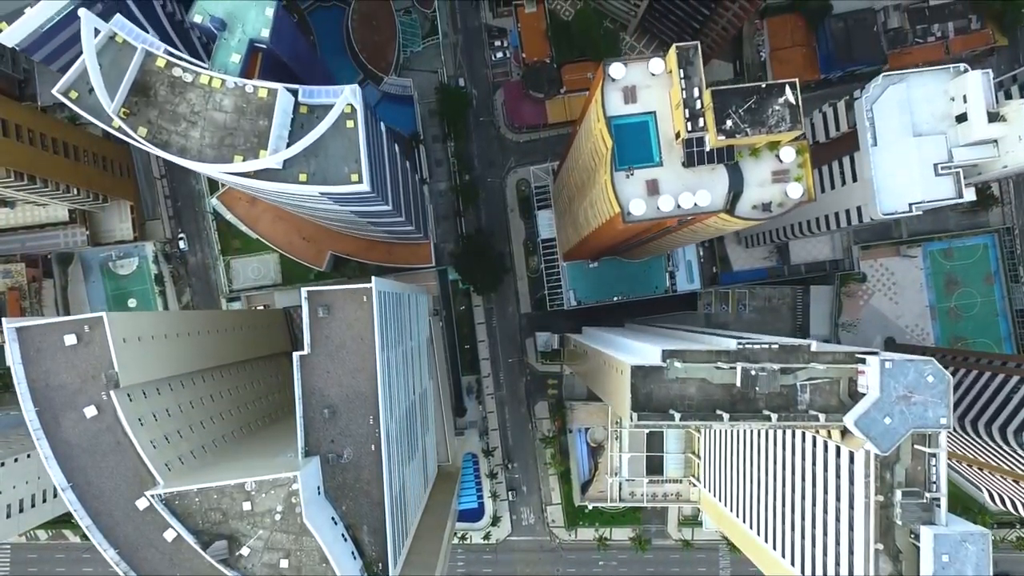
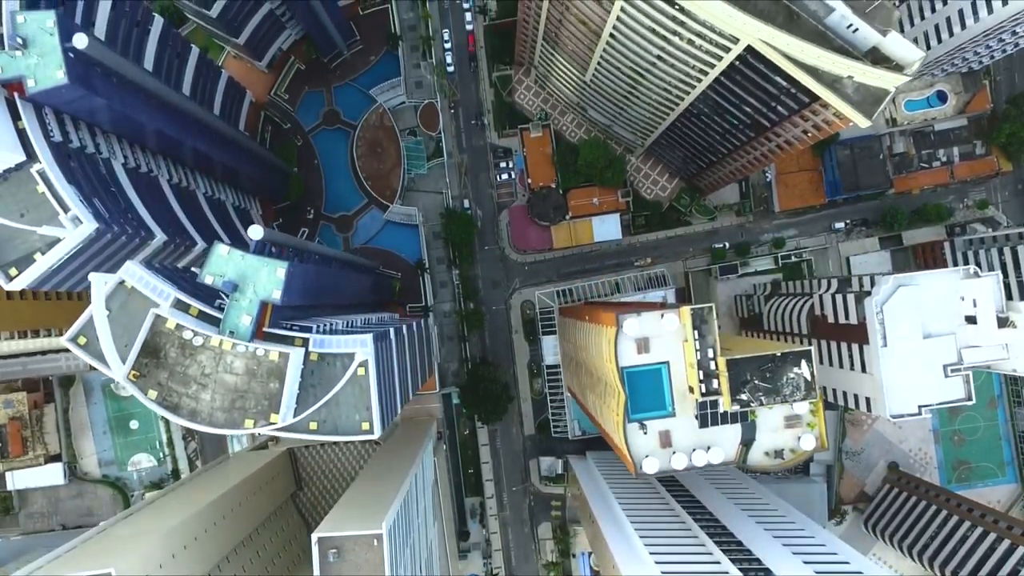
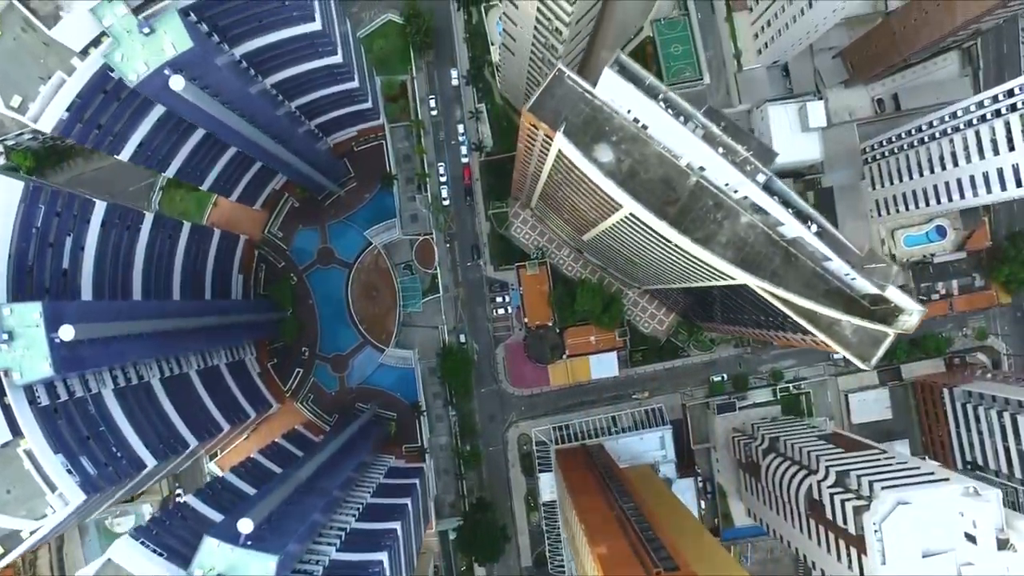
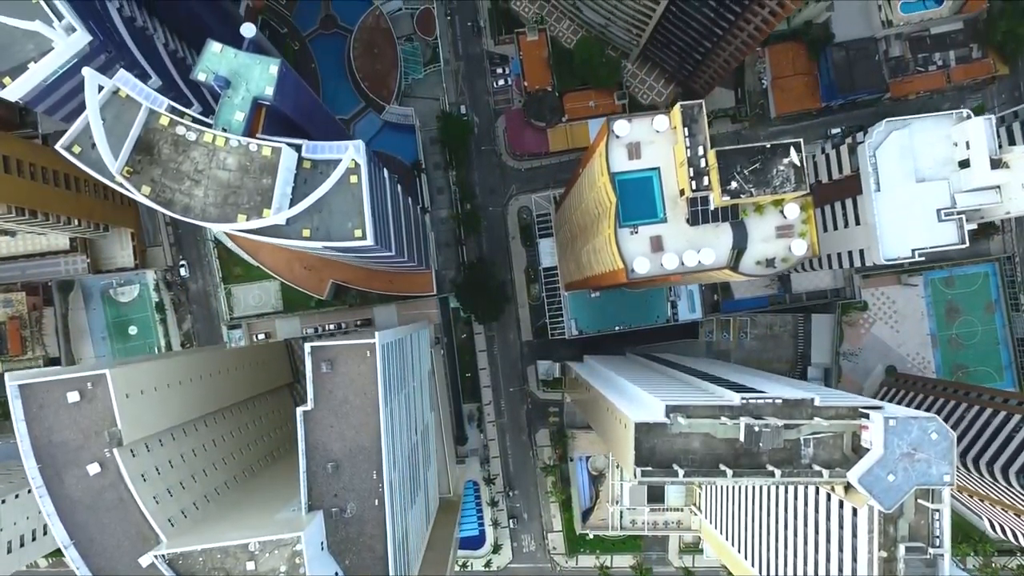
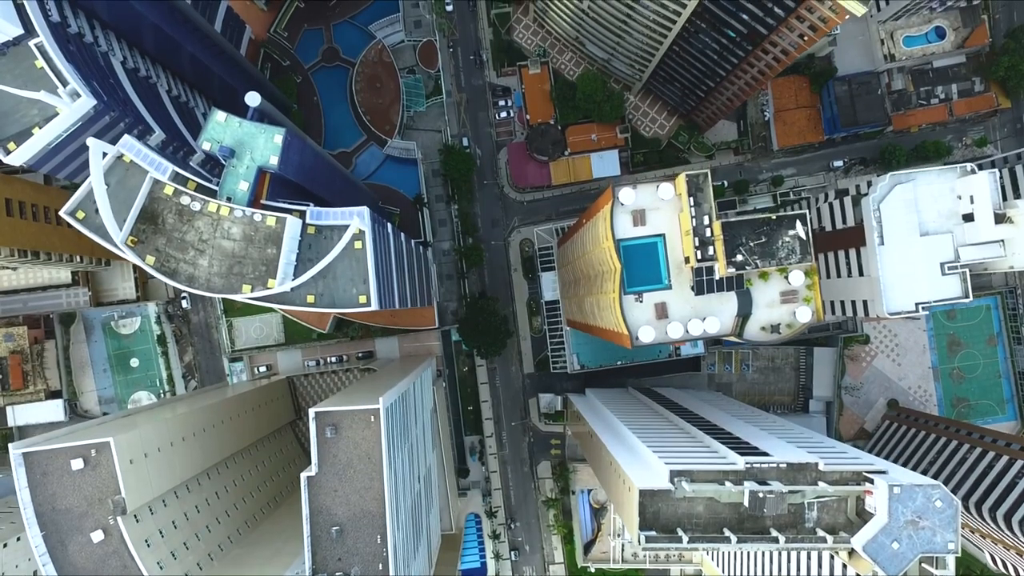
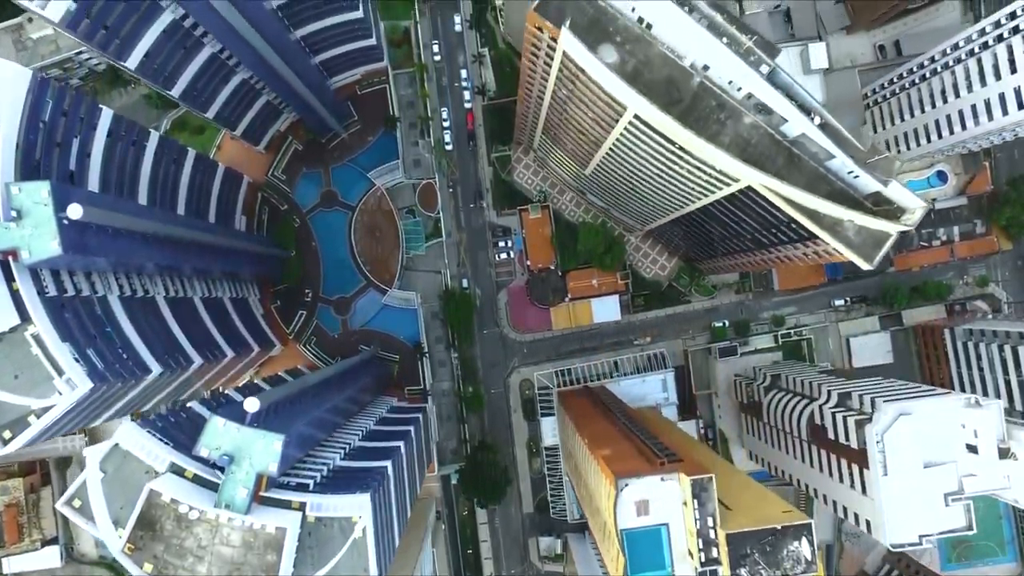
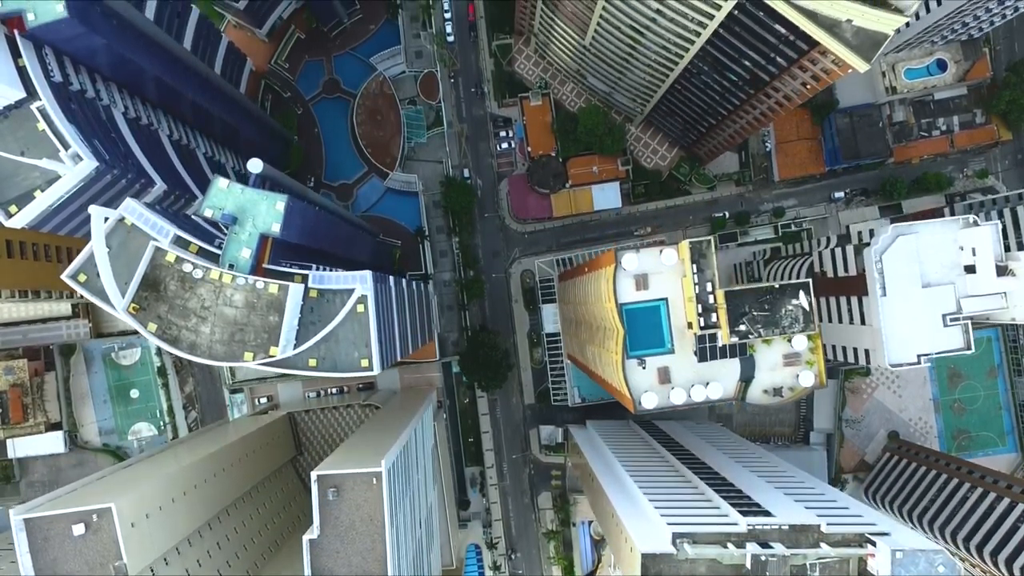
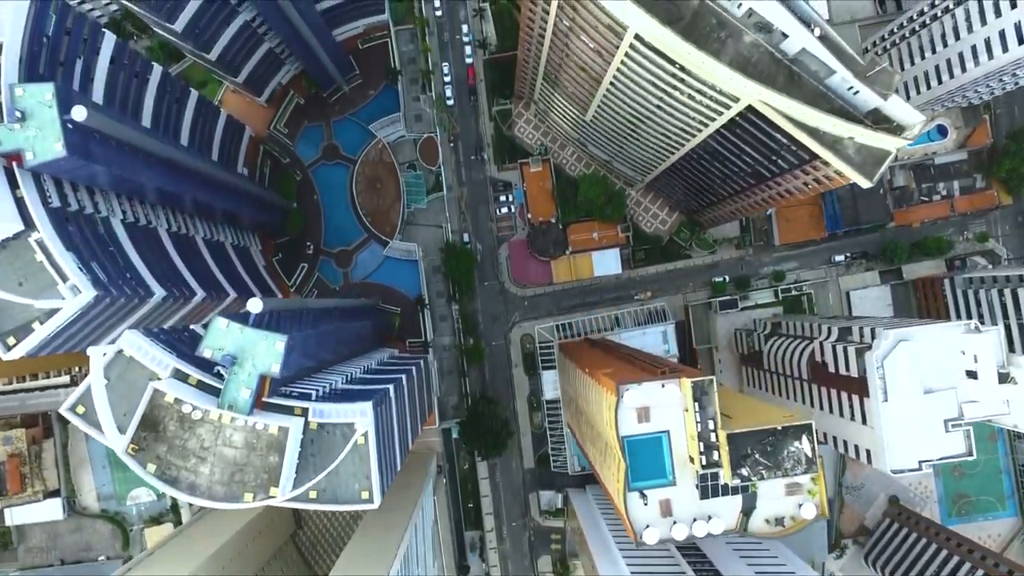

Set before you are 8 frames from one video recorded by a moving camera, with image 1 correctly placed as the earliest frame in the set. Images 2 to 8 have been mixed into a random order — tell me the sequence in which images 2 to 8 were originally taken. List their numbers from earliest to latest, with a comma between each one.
4, 5, 7, 2, 8, 6, 3
